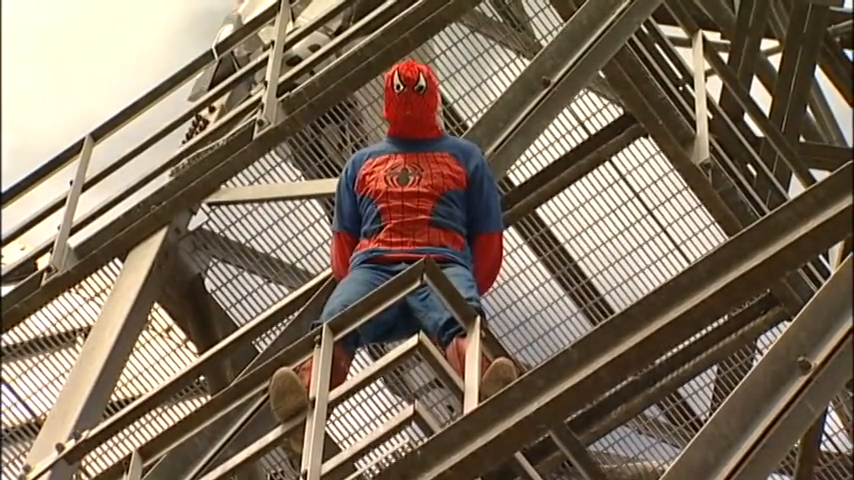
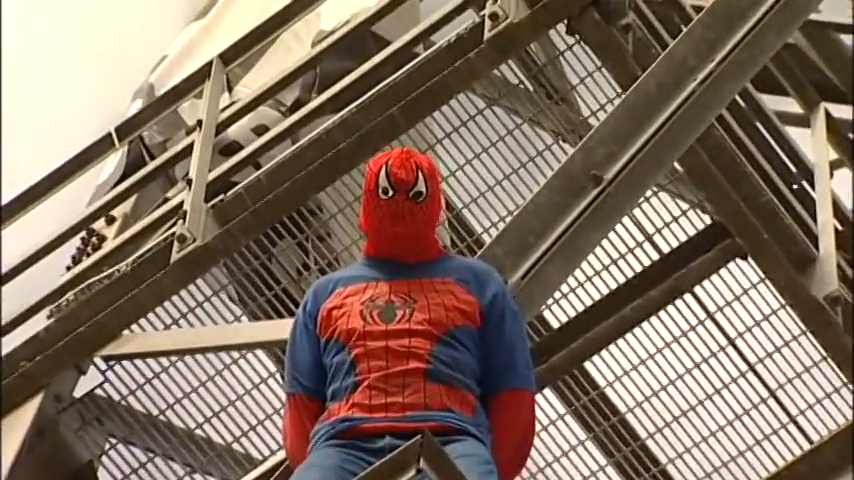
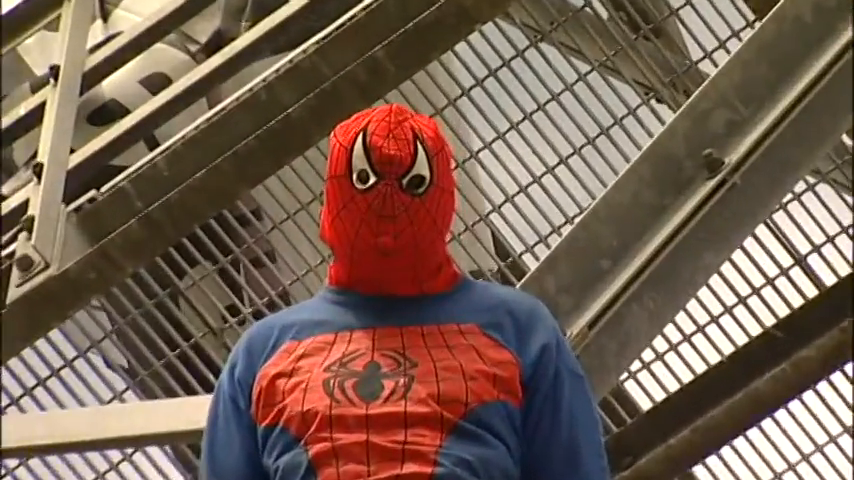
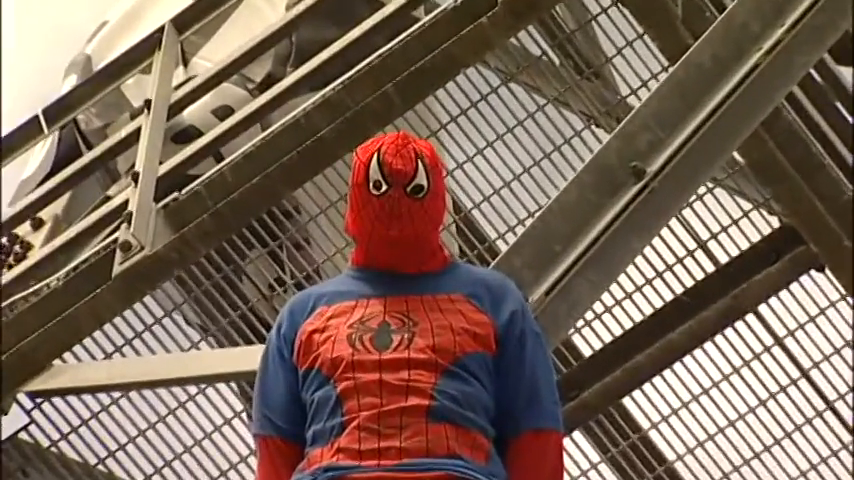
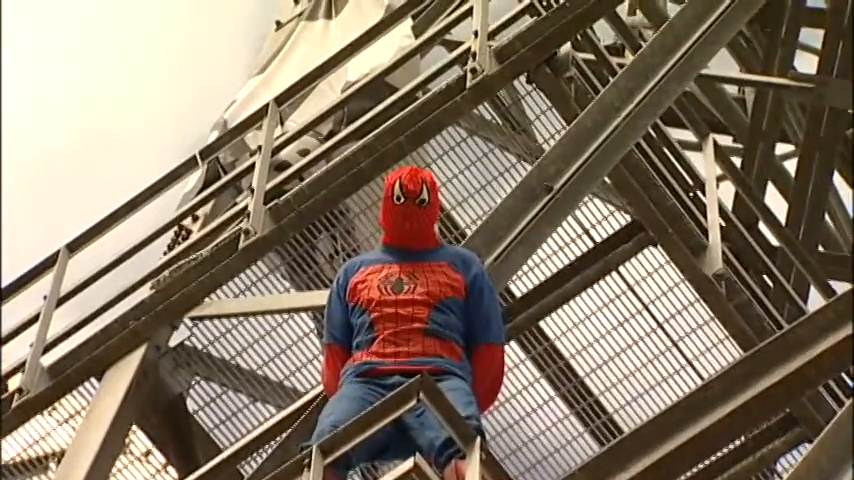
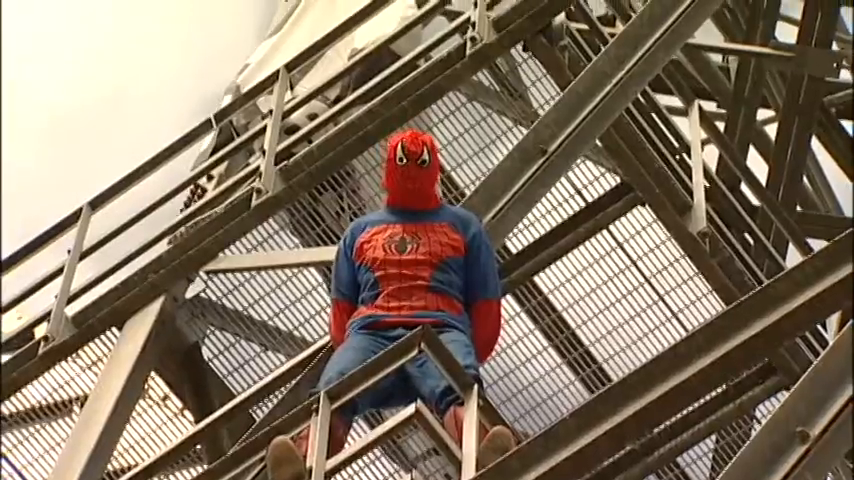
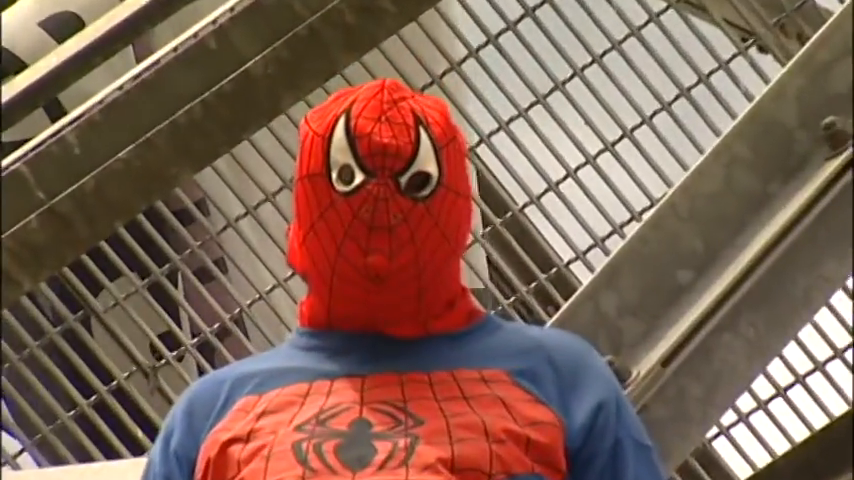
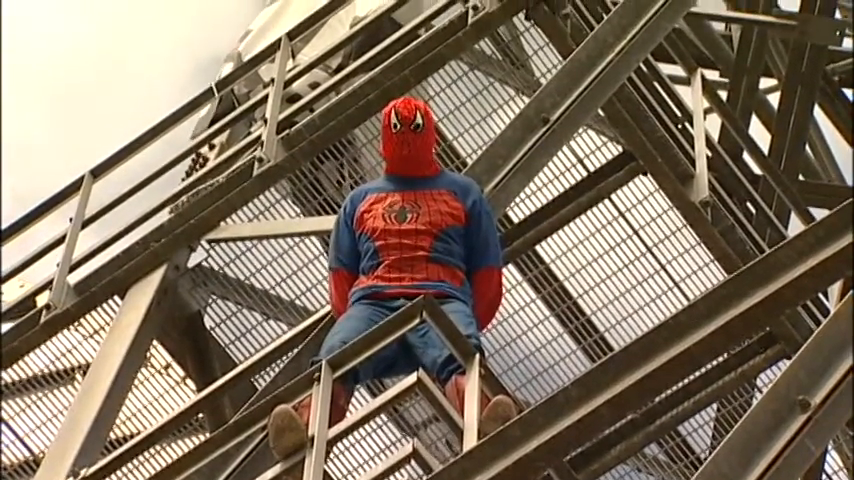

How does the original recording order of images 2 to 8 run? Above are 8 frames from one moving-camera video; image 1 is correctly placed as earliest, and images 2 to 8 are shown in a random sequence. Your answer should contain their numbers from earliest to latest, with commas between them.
8, 6, 5, 2, 4, 3, 7
